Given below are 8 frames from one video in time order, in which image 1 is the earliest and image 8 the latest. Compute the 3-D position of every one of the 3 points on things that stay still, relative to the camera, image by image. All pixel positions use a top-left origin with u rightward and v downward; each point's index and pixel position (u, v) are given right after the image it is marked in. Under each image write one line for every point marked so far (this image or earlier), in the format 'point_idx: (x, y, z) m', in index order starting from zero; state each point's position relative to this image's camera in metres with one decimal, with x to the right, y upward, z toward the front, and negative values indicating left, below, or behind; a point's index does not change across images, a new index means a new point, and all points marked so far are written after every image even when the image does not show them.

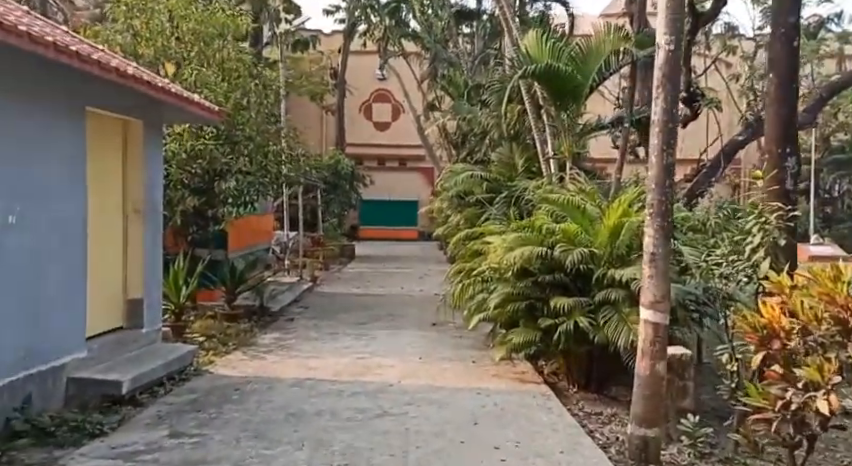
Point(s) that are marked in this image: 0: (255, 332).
0: (-1.9, -1.1, +9.8) m
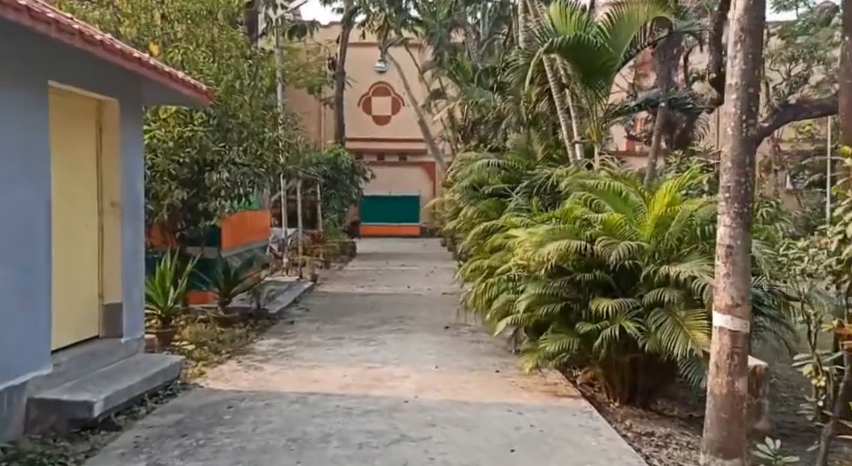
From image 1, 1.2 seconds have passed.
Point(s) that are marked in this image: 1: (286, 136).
0: (-1.8, -1.1, +8.9) m
1: (-1.7, +1.2, +10.5) m
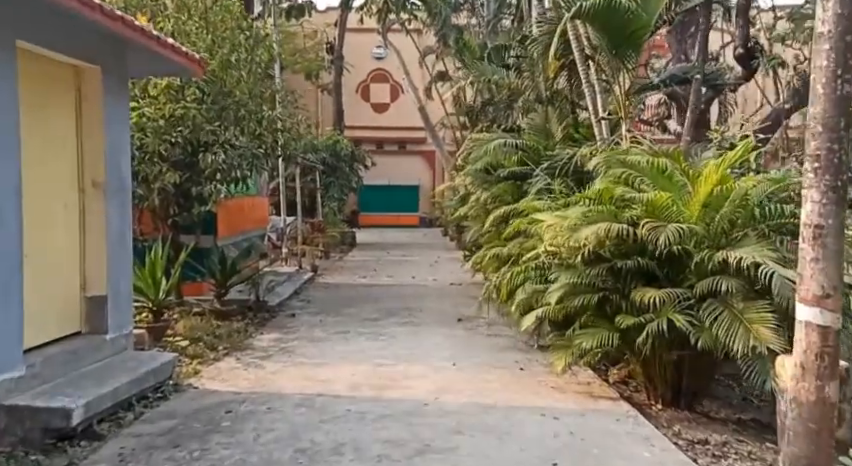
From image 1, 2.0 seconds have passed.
0: (-1.7, -1.0, +8.3) m
1: (-1.6, +1.4, +9.8) m
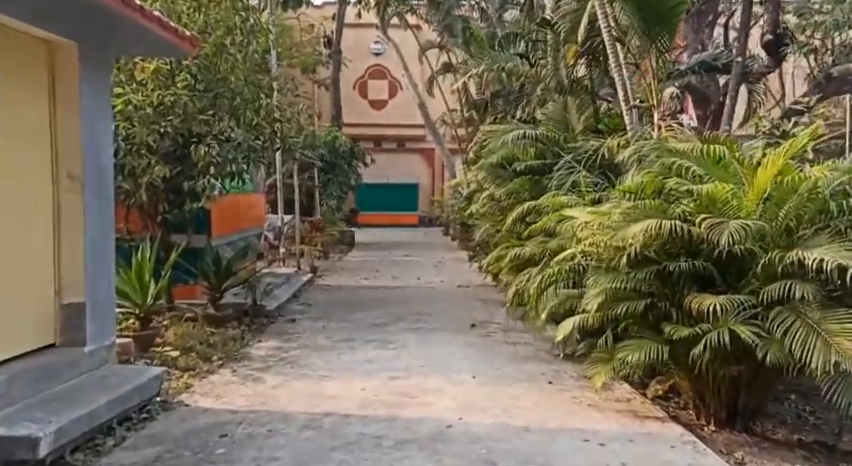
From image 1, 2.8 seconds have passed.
0: (-1.6, -0.9, +7.6) m
1: (-1.5, +1.4, +9.2) m
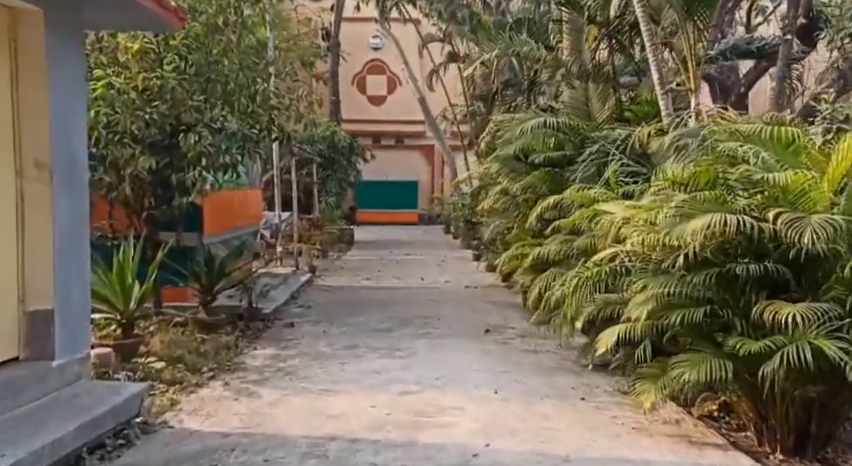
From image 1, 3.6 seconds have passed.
0: (-1.5, -0.9, +7.0) m
1: (-1.4, +1.4, +8.5) m
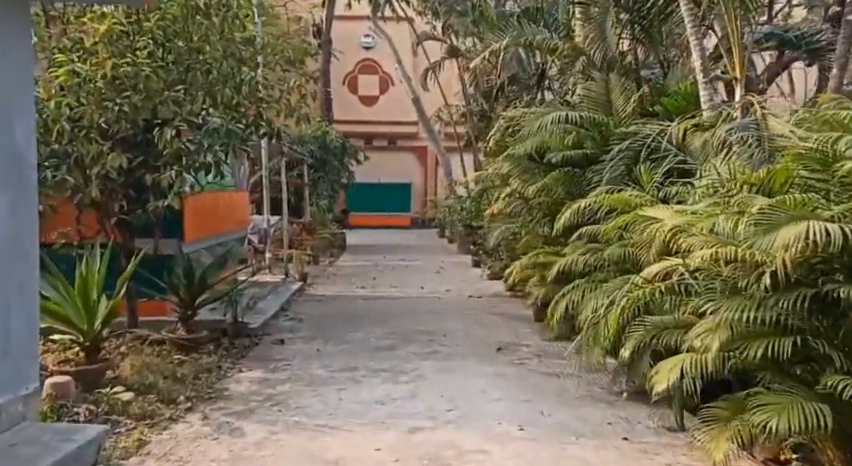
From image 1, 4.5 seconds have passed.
0: (-1.4, -1.0, +6.2) m
1: (-1.4, +1.3, +7.7) m
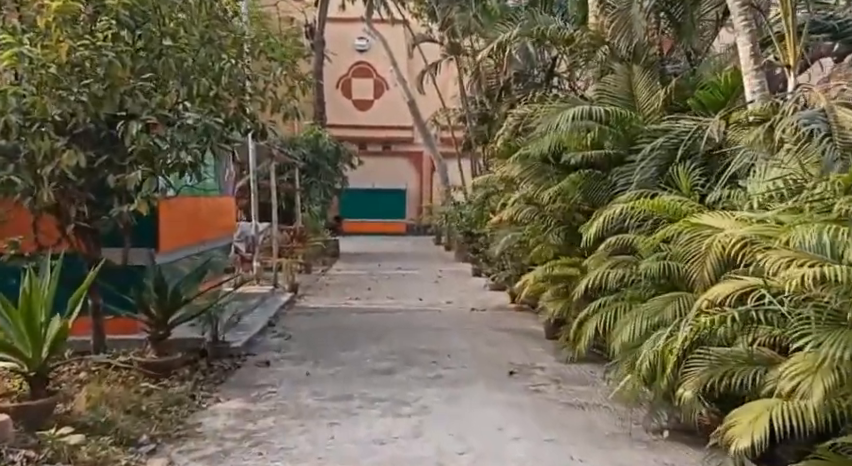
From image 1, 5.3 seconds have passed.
0: (-1.4, -1.0, +5.4) m
1: (-1.4, +1.3, +6.9) m
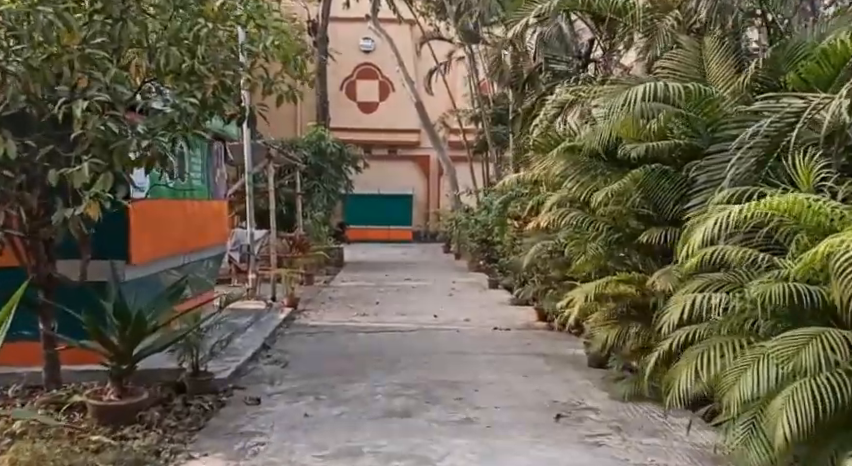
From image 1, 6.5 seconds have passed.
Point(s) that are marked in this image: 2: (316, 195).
0: (-1.3, -1.1, +4.2) m
1: (-1.2, +1.2, +5.8) m
2: (-2.0, +0.7, +15.4) m
